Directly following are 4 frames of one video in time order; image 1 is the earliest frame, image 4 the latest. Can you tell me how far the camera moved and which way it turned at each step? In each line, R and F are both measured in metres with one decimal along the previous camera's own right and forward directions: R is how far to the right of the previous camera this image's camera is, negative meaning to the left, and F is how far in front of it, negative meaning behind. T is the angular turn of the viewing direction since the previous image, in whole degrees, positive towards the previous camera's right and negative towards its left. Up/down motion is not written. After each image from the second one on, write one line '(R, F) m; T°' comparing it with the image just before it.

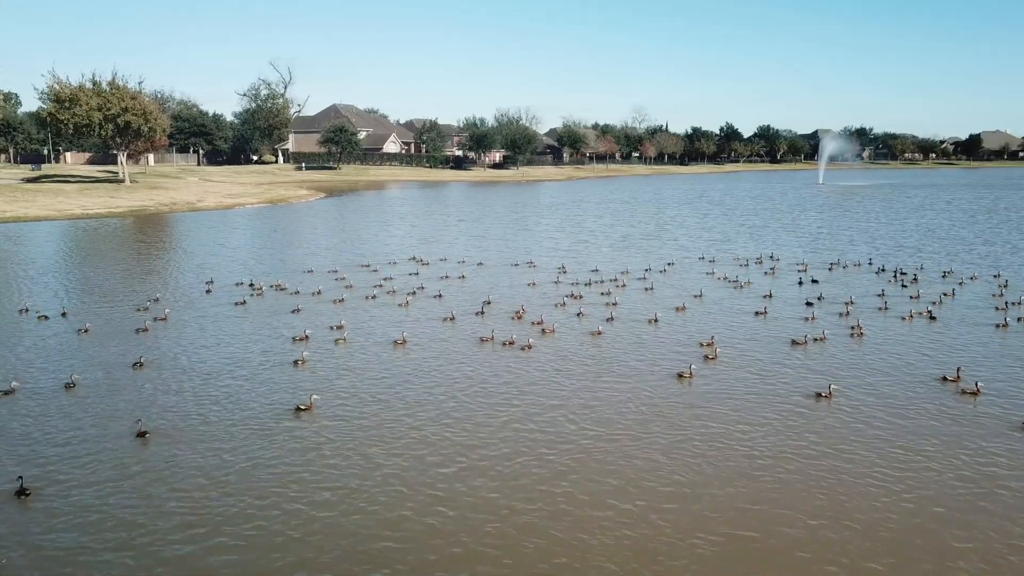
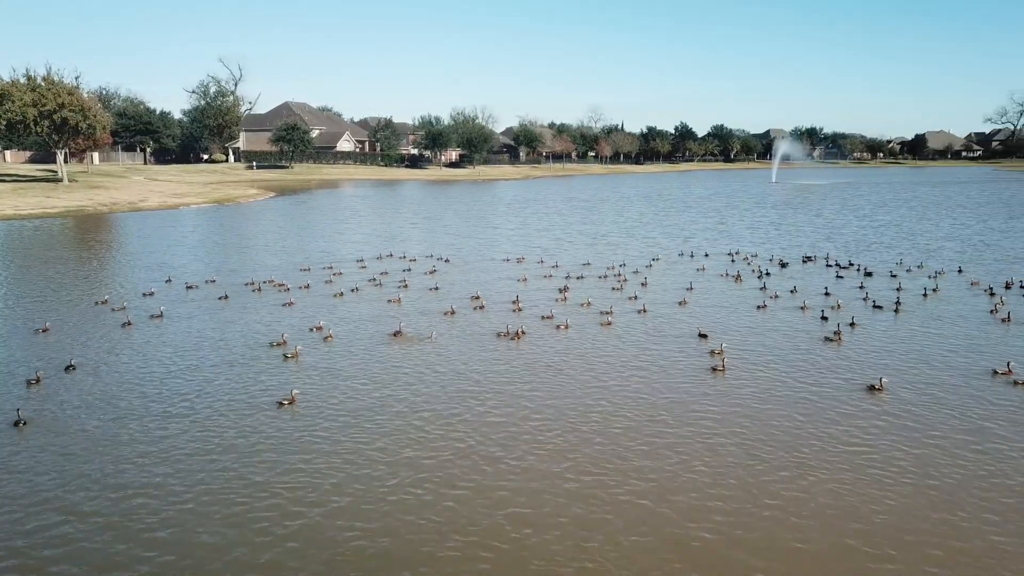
(0.0, +0.9) m; +3°
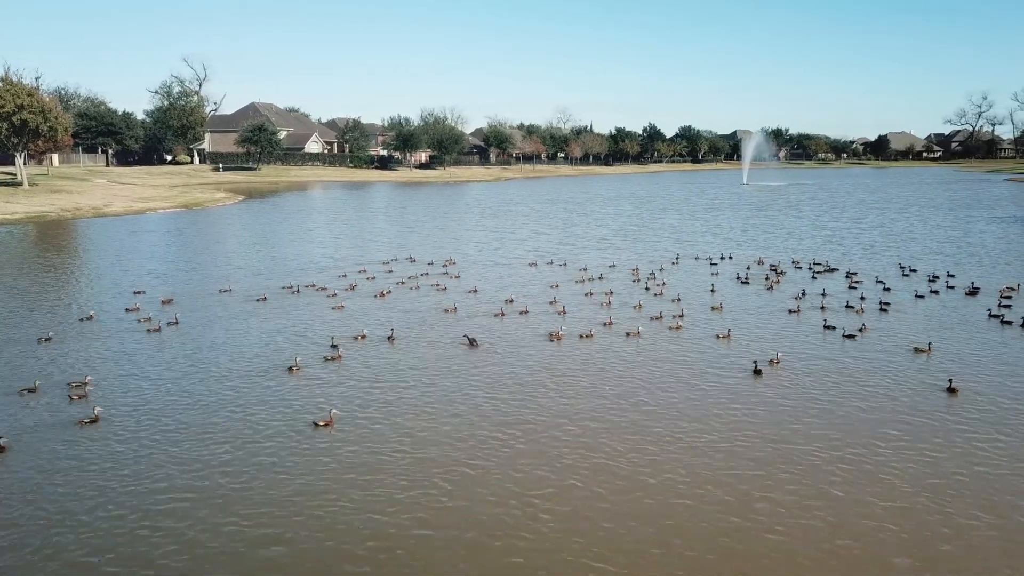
(-0.5, +0.7) m; +2°
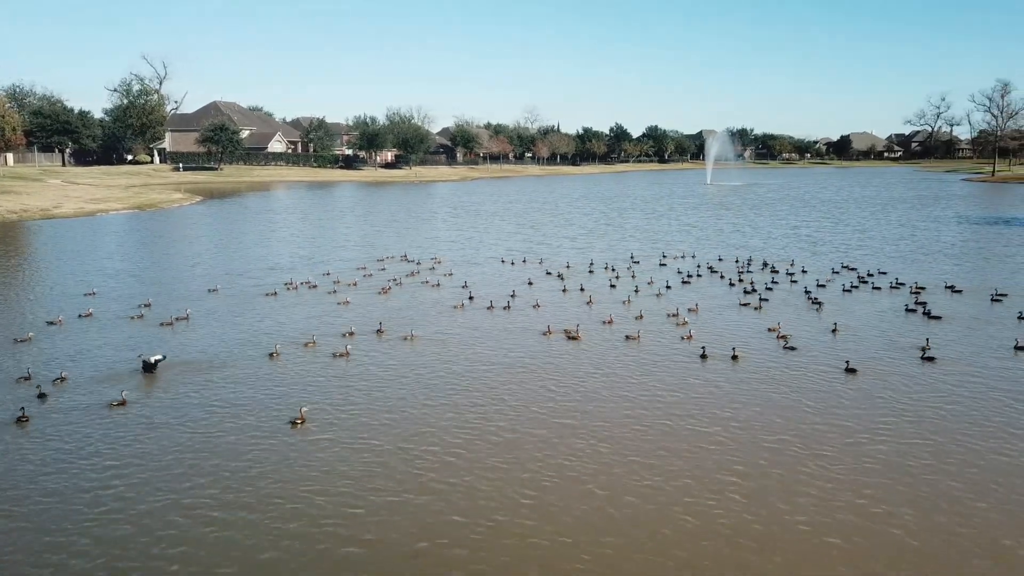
(+0.2, +0.7) m; +2°
